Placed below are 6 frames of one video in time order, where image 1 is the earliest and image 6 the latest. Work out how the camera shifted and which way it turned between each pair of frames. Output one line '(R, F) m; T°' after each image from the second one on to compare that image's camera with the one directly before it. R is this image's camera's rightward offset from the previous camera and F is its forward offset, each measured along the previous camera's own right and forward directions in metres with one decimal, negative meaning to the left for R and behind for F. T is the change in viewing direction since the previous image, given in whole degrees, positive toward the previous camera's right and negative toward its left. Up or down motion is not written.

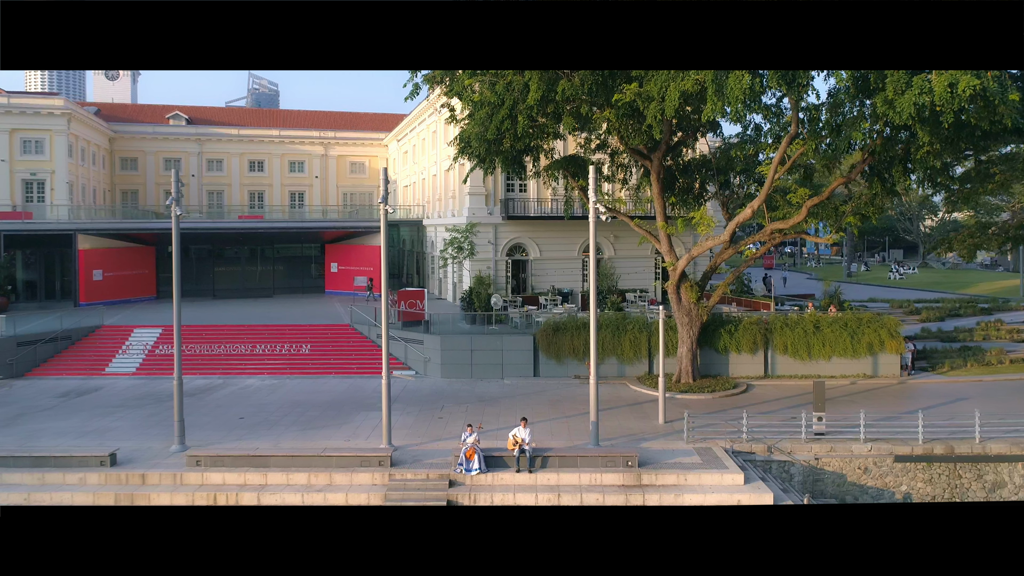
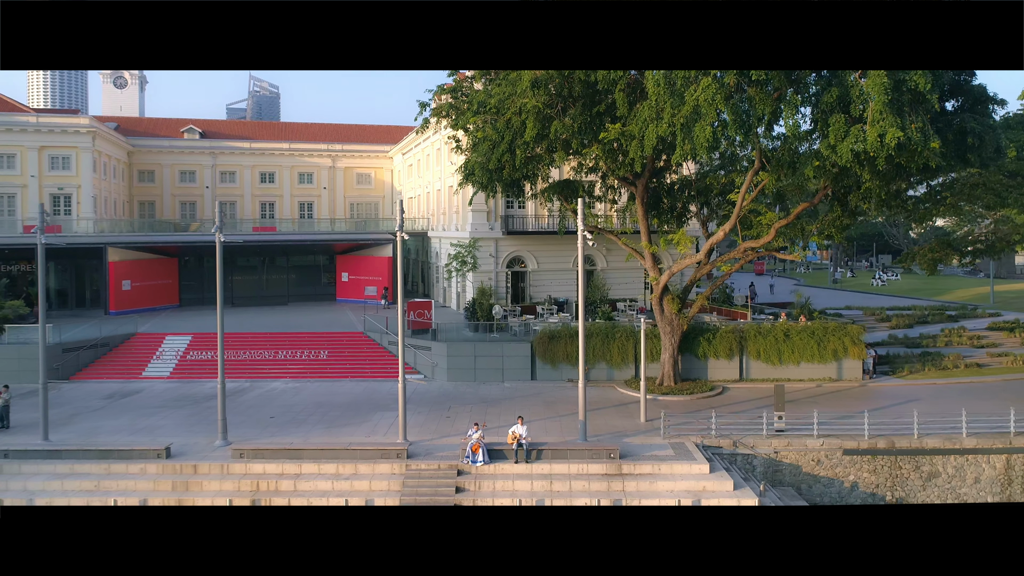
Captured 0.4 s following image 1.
(0.0, -2.1) m; 0°
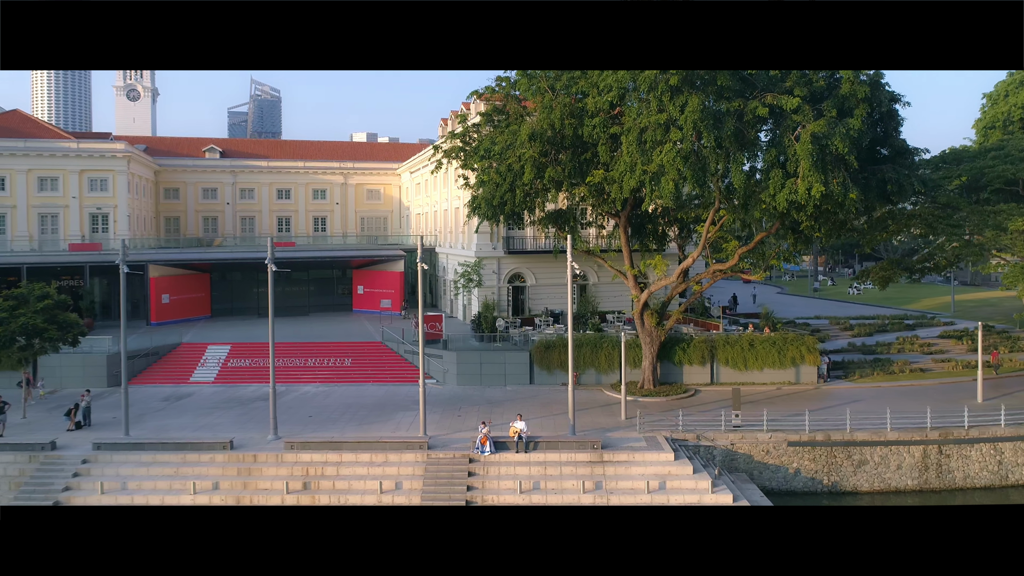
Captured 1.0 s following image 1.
(0.0, -3.2) m; 0°
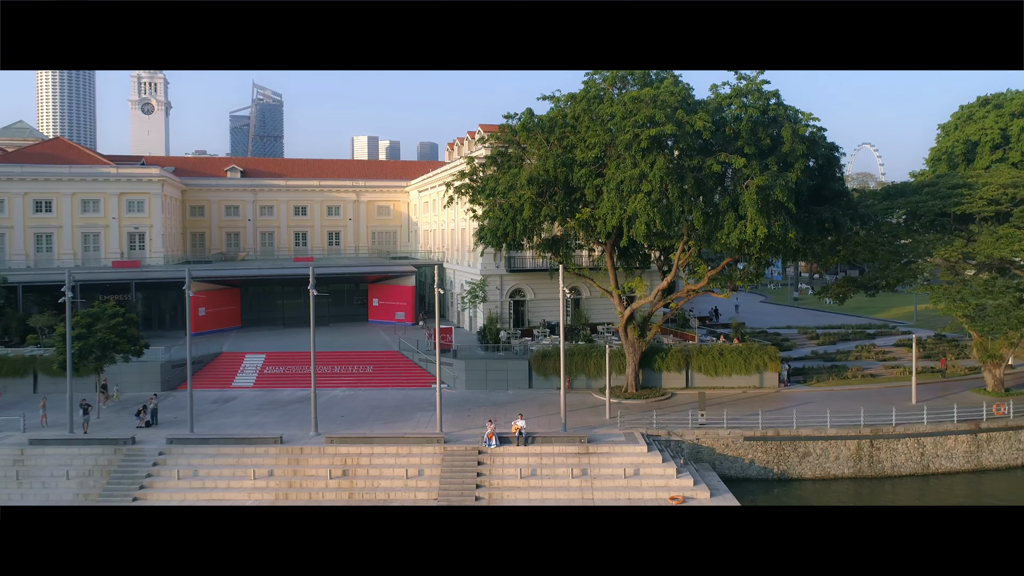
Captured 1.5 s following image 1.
(0.0, -3.7) m; 0°
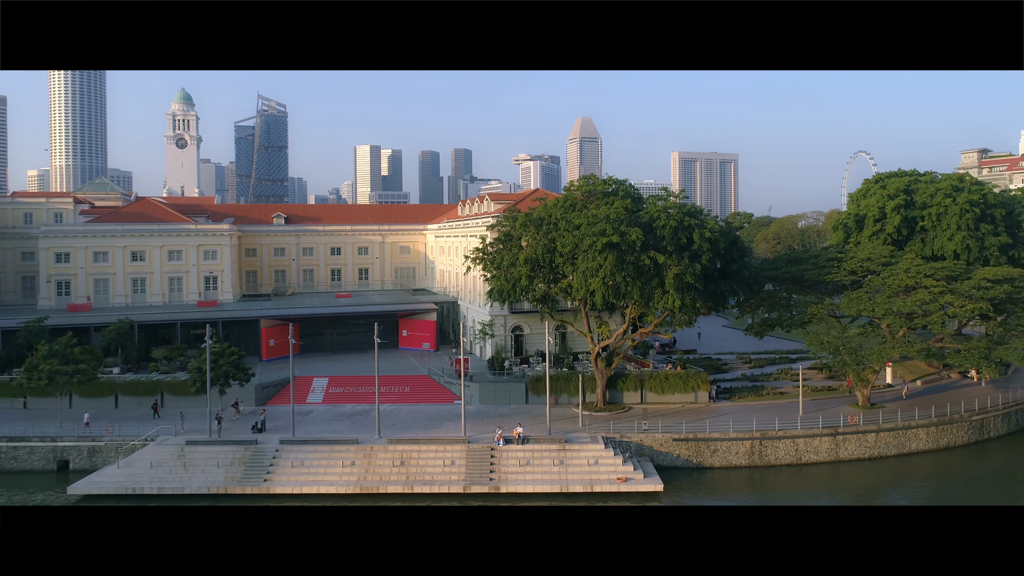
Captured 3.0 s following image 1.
(0.0, -10.3) m; 0°
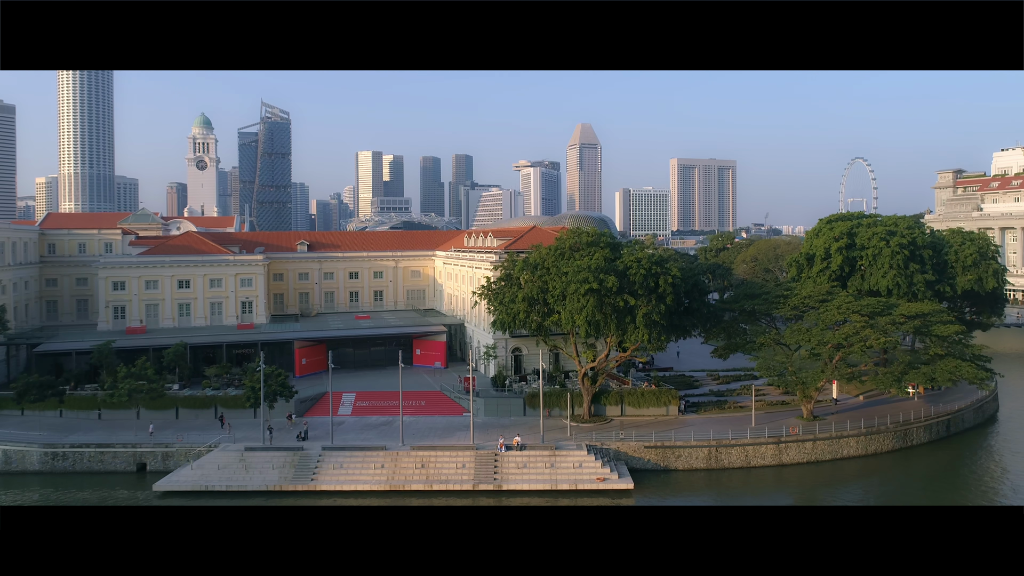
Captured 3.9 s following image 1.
(0.0, -7.1) m; 0°
